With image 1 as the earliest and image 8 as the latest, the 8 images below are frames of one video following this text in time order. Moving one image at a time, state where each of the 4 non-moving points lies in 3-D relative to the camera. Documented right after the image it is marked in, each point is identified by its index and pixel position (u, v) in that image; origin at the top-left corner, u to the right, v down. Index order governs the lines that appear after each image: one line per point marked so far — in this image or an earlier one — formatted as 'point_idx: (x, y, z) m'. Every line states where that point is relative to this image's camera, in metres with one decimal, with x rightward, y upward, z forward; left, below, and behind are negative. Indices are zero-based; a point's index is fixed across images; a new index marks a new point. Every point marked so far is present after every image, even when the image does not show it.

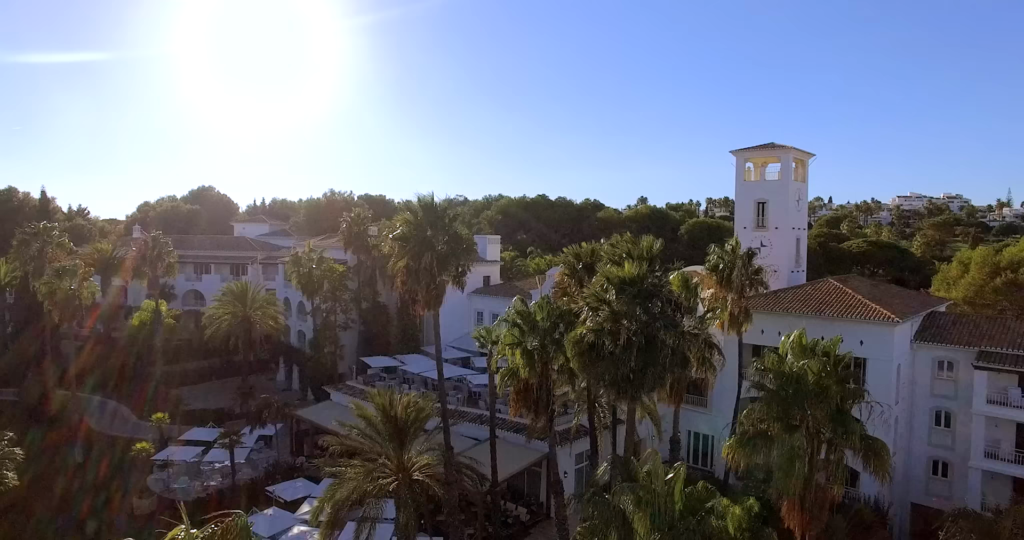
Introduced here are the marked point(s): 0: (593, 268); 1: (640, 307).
0: (+2.4, +0.1, +19.3) m
1: (+2.9, -0.8, +14.9) m
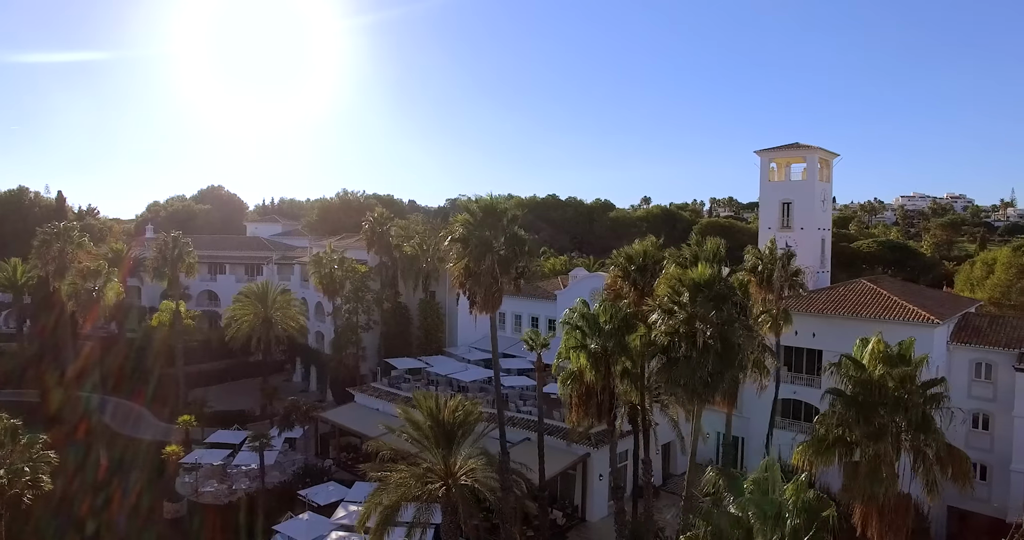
0: (+4.0, 0.0, +19.0) m
1: (+4.5, -0.9, +14.6) m
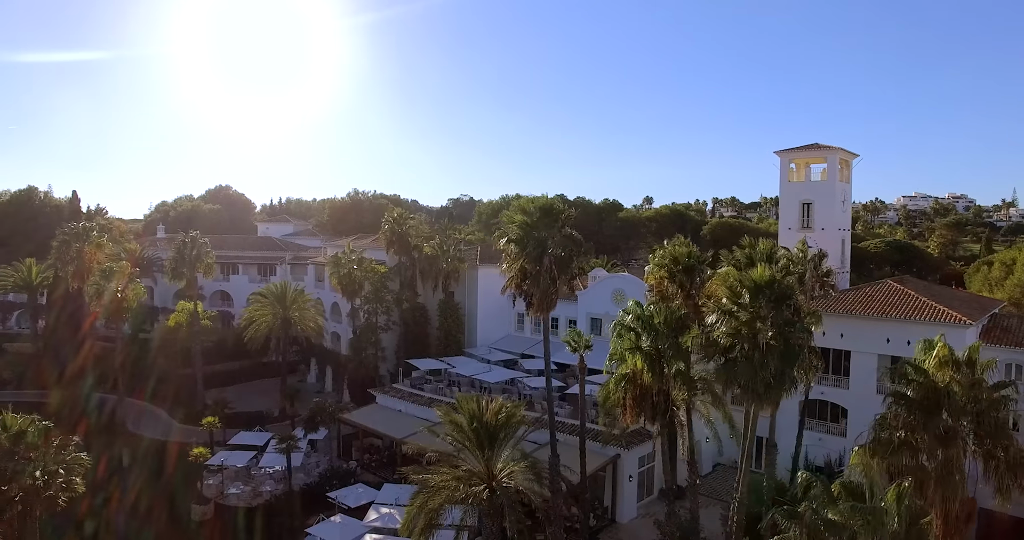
0: (+5.3, 0.0, +18.9) m
1: (+5.8, -0.9, +14.5) m
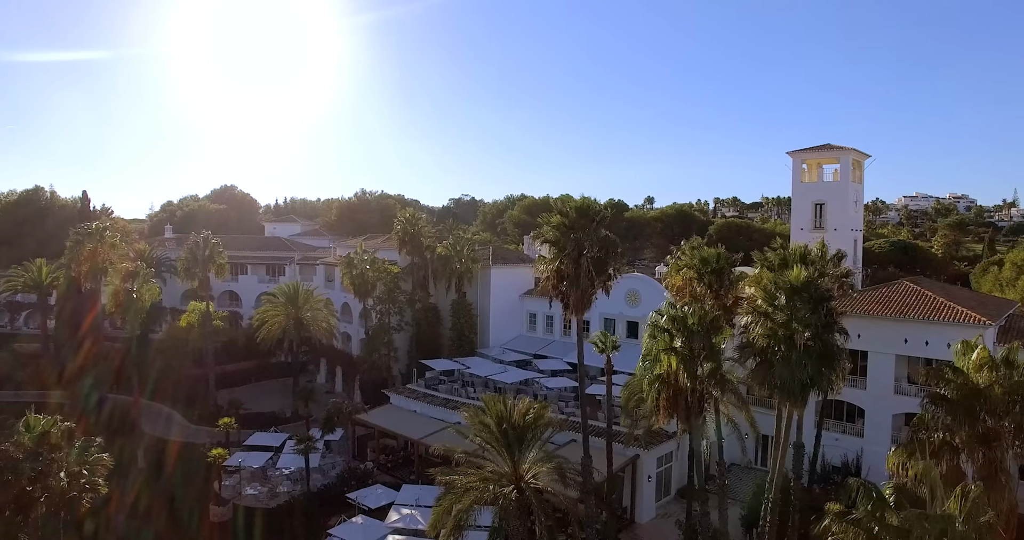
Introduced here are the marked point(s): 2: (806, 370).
0: (+6.1, -0.1, +18.9) m
1: (+6.7, -1.0, +14.5) m
2: (+6.5, -2.3, +14.4) m
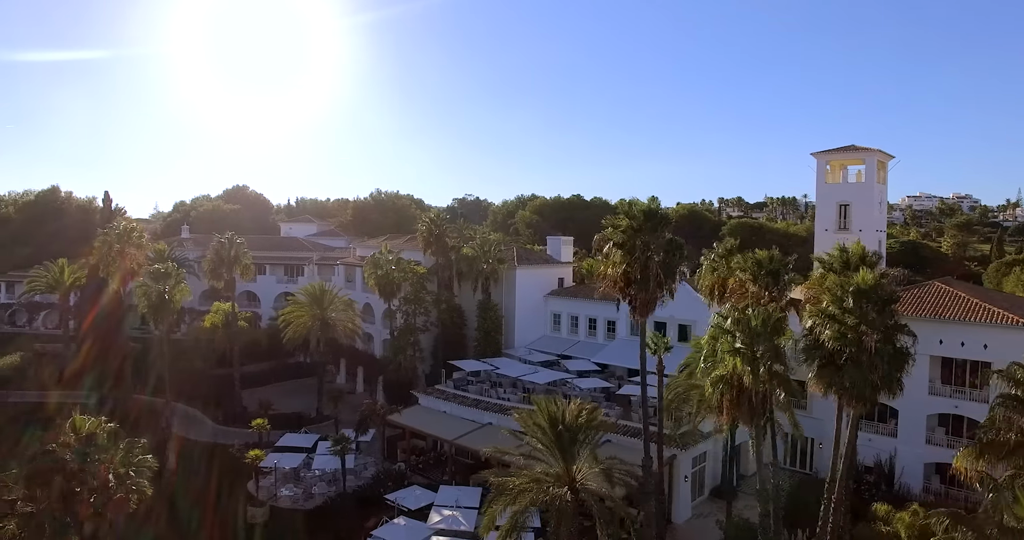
0: (+7.7, -0.1, +18.9) m
1: (+8.3, -1.0, +14.5) m
2: (+8.1, -2.3, +14.4) m
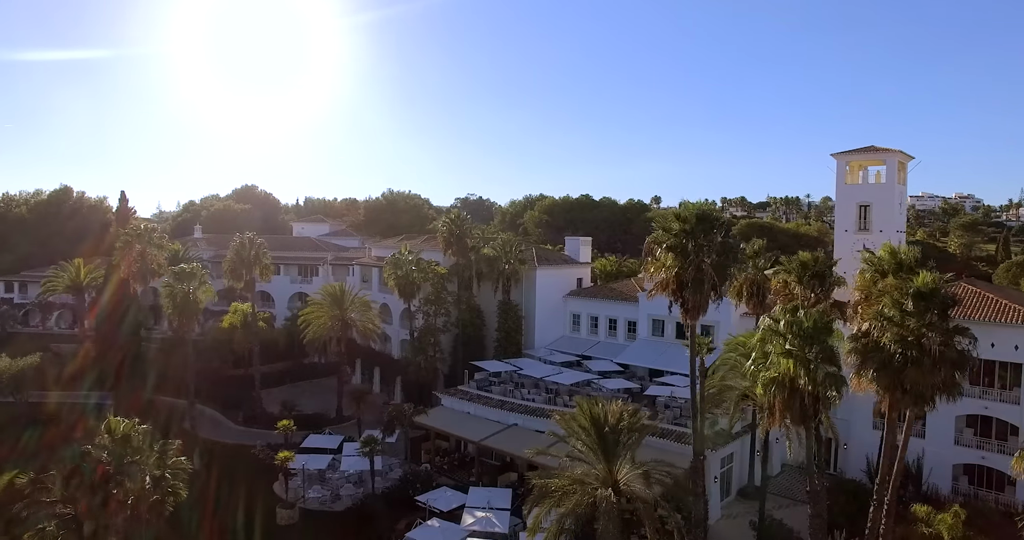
0: (+9.1, -0.2, +18.9) m
1: (+9.6, -1.1, +14.5) m
2: (+9.5, -2.4, +14.4) m
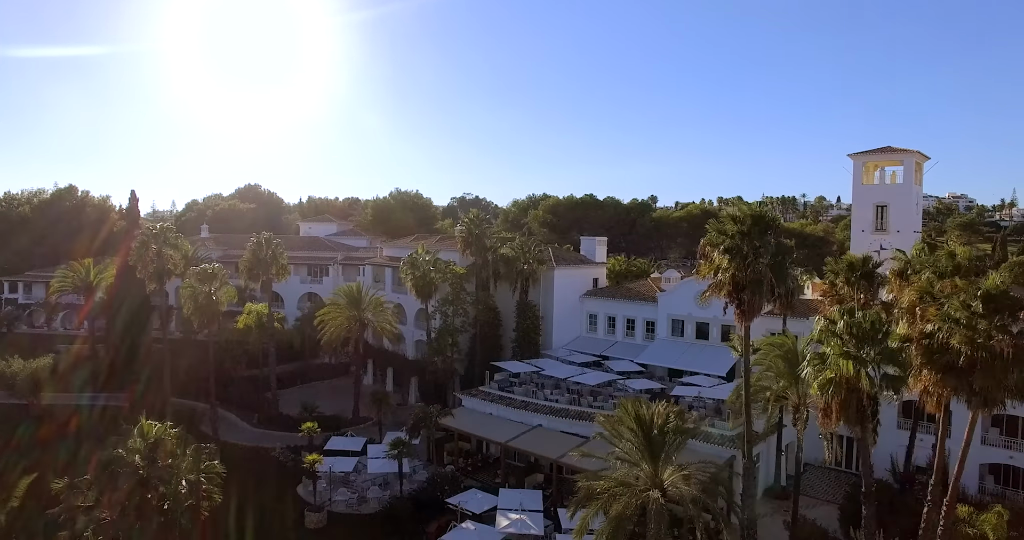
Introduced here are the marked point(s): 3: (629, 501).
0: (+10.5, -0.2, +18.8) m
1: (+11.1, -1.1, +14.4) m
2: (+11.0, -2.4, +14.4) m
3: (+3.3, -6.7, +18.8) m
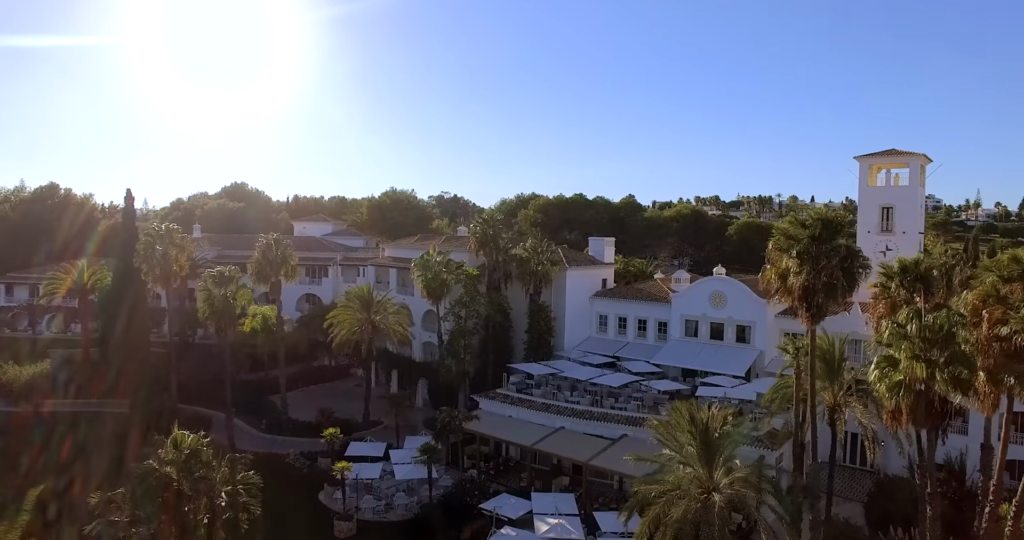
0: (+12.2, -0.3, +19.0) m
1: (+13.0, -1.2, +14.7) m
2: (+12.9, -2.5, +14.6) m
3: (+5.1, -6.8, +18.7) m
